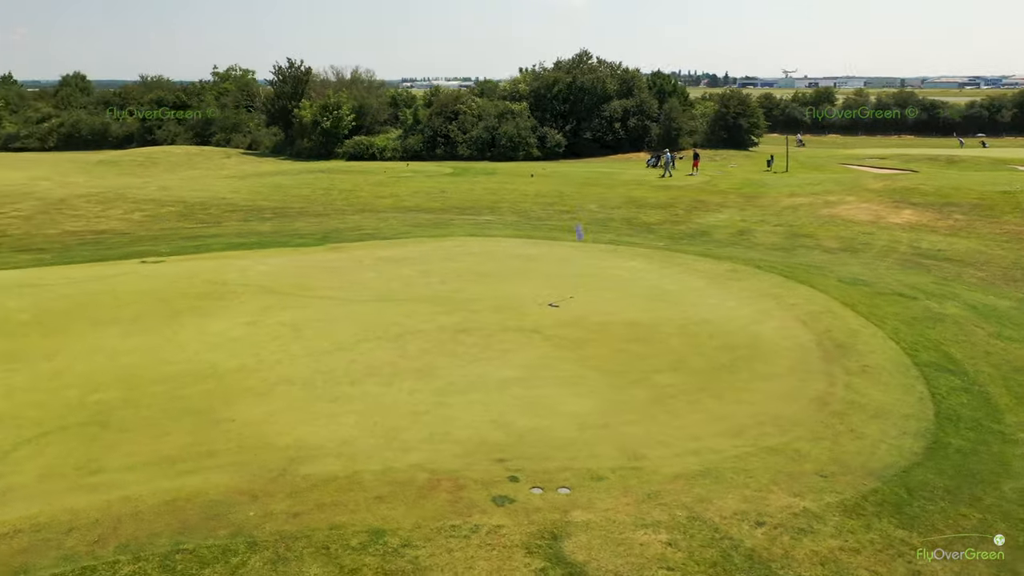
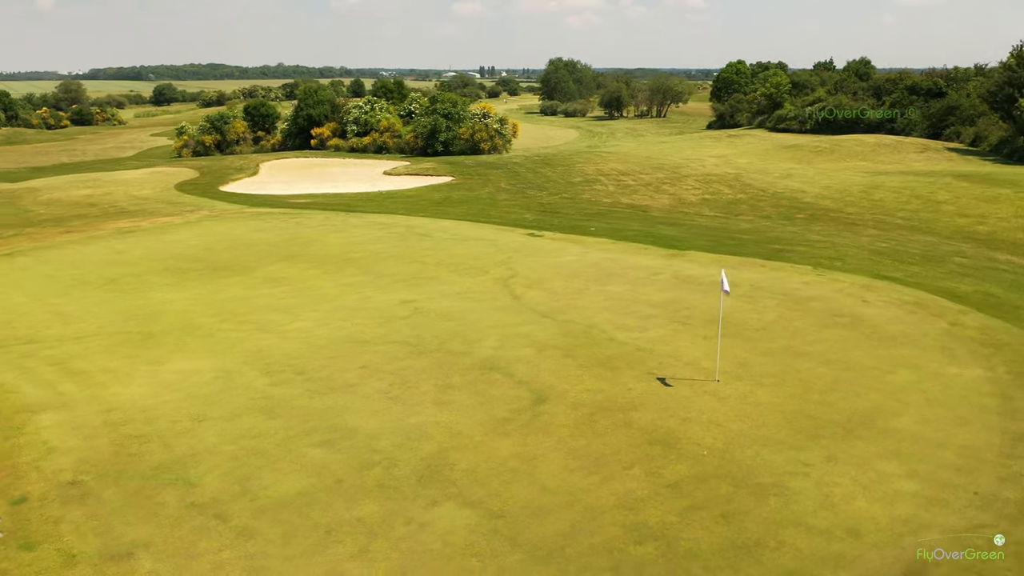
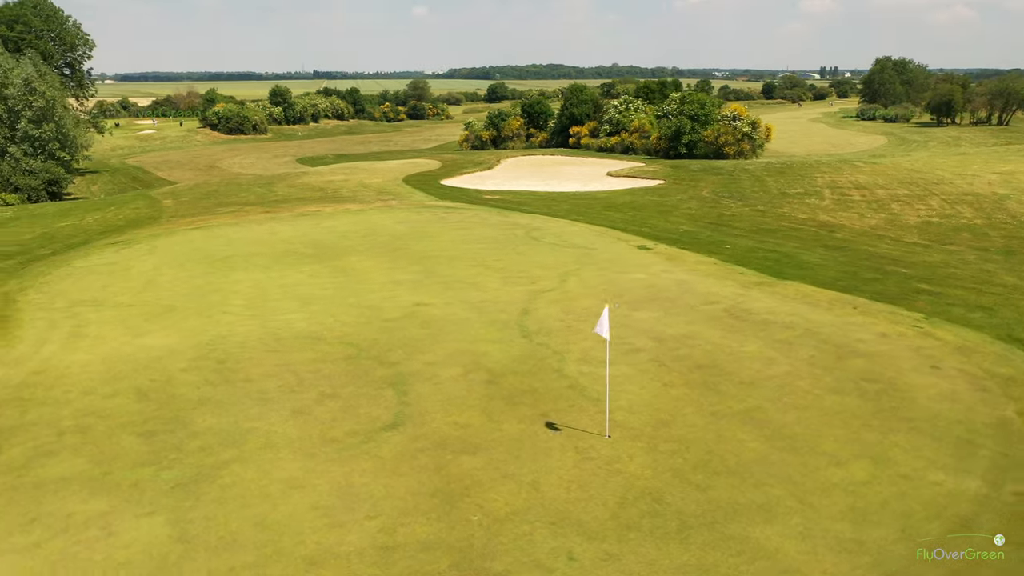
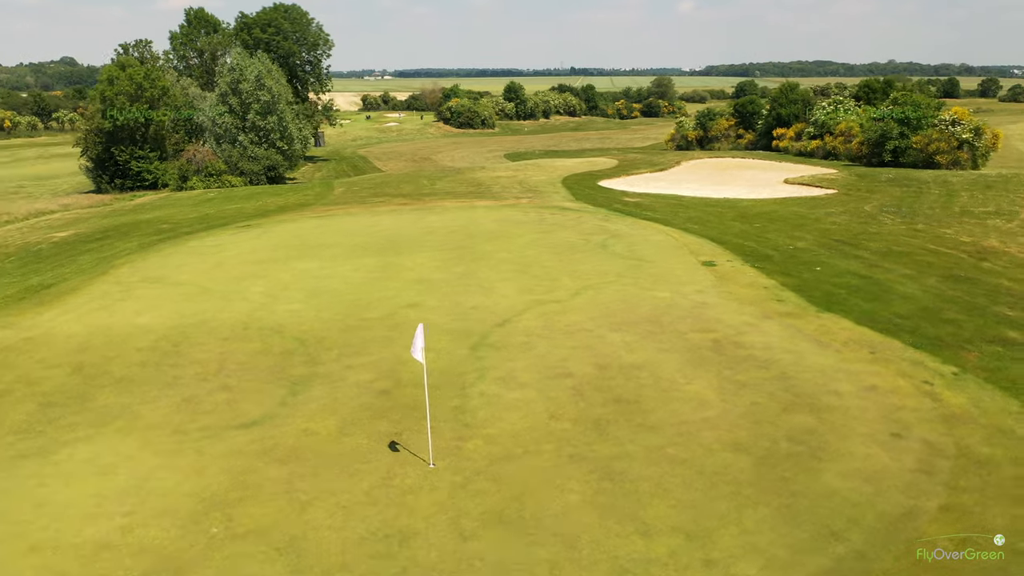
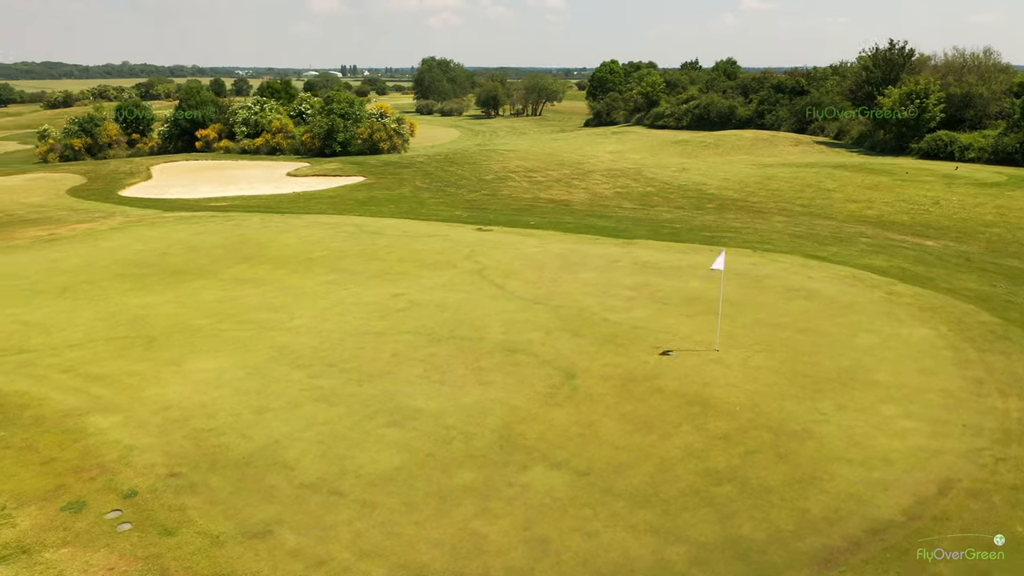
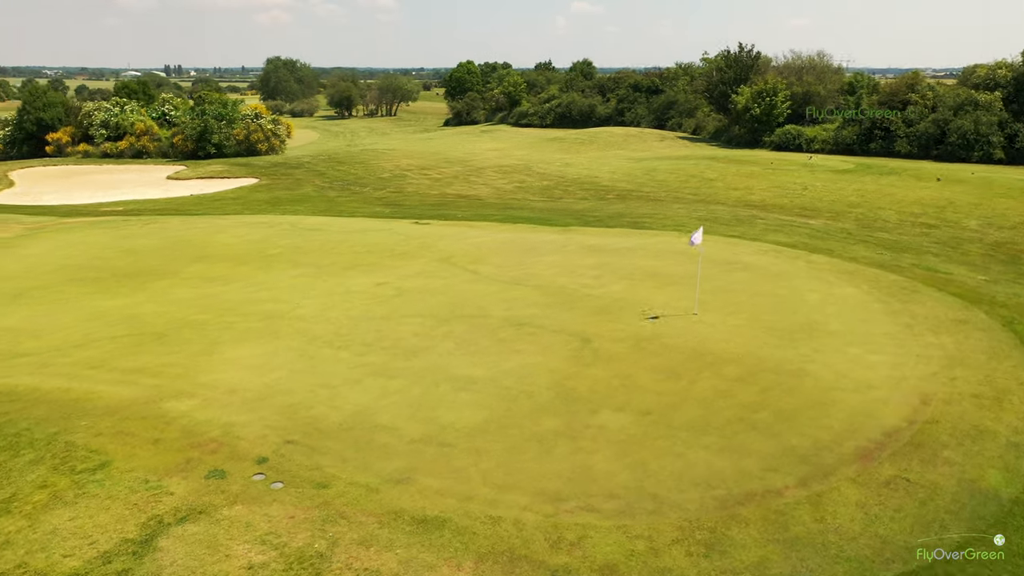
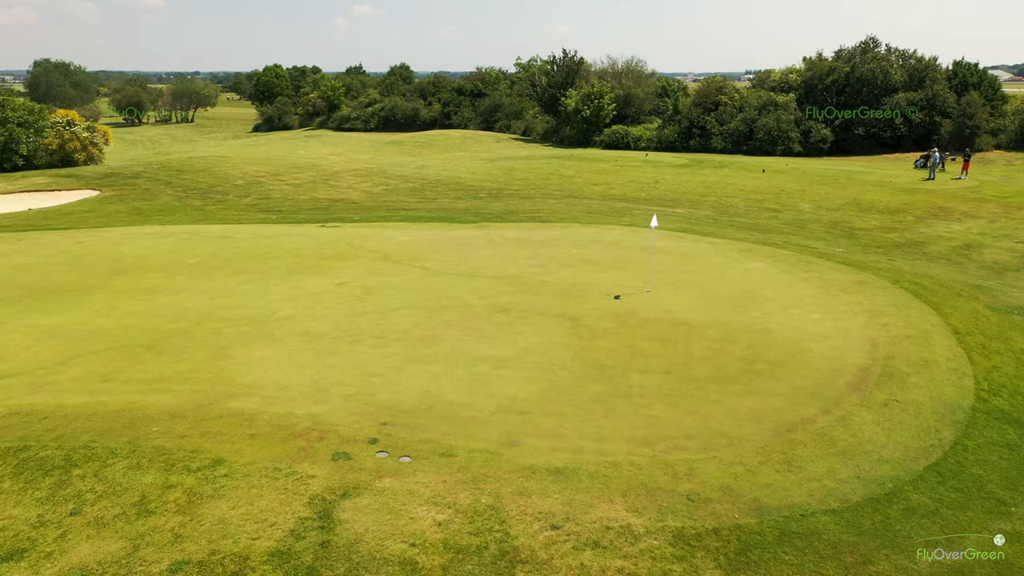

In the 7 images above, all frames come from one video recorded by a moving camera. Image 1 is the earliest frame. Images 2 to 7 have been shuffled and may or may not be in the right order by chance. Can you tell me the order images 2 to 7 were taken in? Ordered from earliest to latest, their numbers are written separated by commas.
7, 6, 5, 2, 3, 4
